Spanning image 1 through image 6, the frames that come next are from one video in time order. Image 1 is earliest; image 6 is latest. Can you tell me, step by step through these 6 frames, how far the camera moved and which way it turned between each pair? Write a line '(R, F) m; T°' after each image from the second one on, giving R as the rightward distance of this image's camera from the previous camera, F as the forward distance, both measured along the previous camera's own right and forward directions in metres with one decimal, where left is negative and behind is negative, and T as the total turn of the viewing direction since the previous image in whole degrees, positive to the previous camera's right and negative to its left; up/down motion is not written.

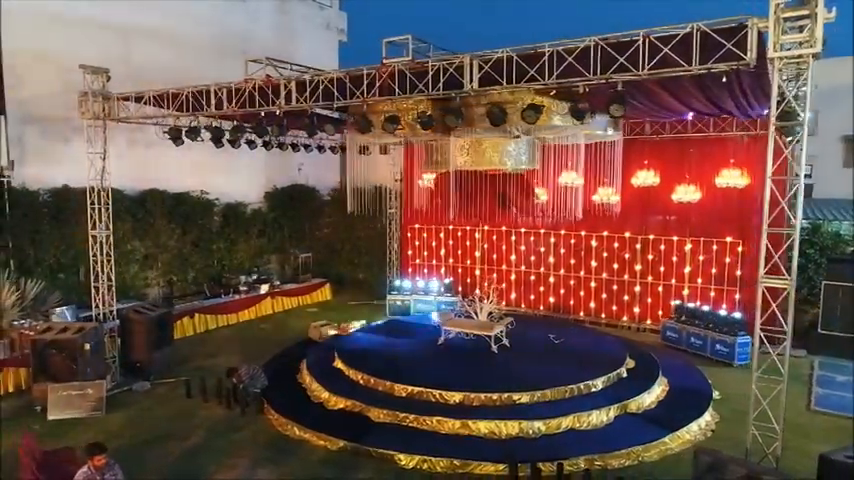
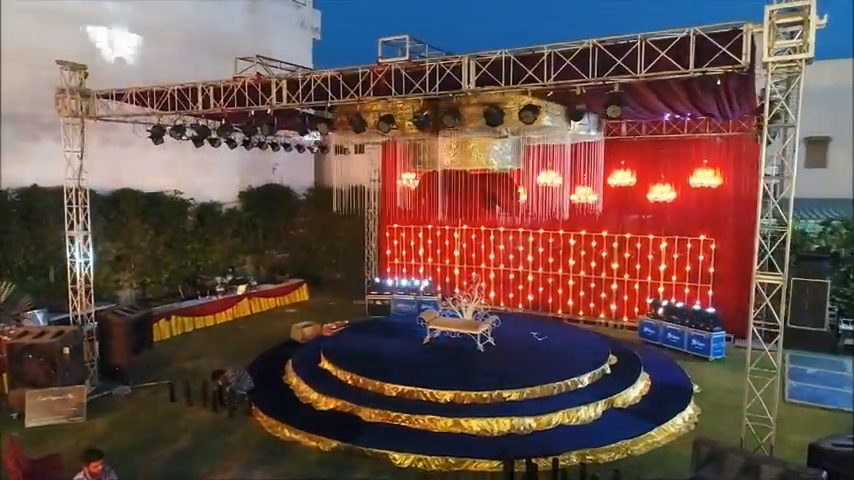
(-0.3, 0.0) m; +3°
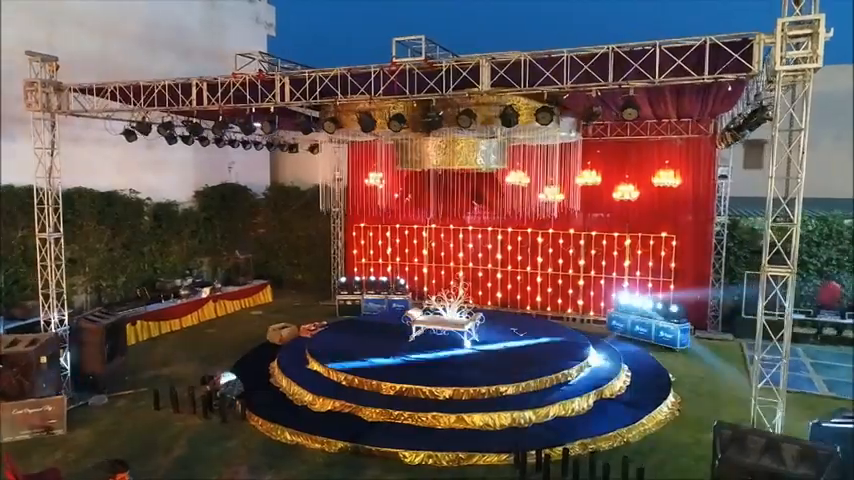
(-0.9, 0.0) m; +6°
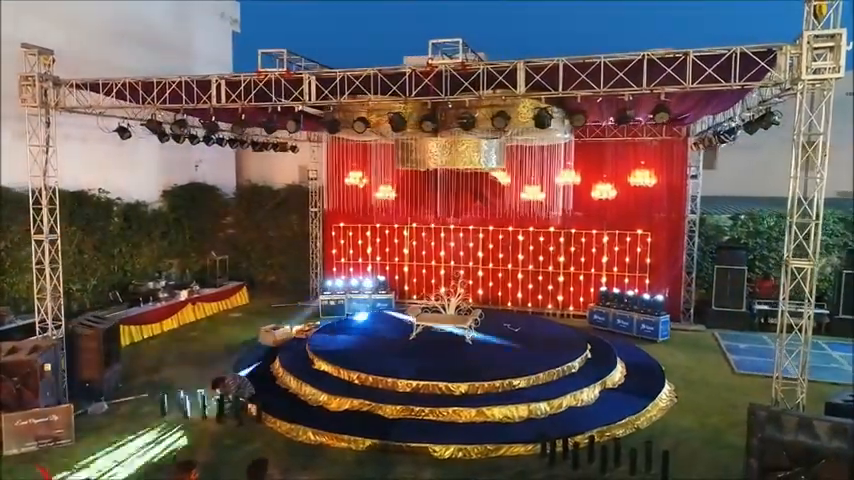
(-1.1, -0.1) m; +6°
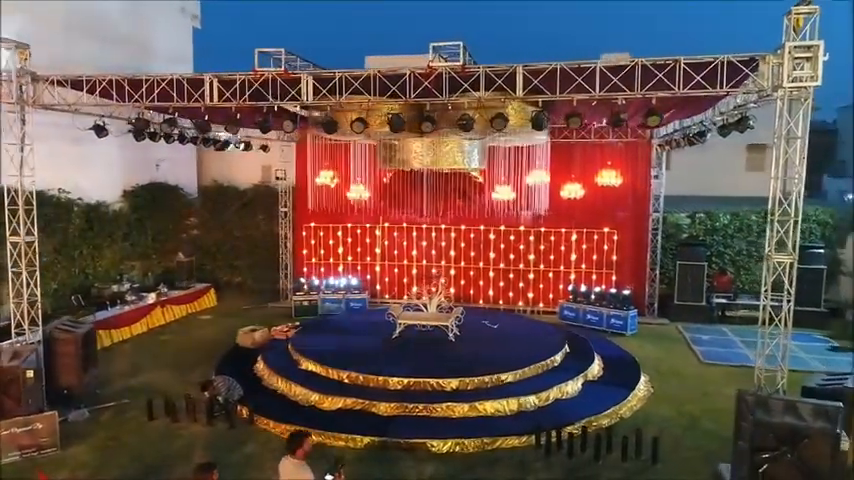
(-0.6, -0.1) m; +5°
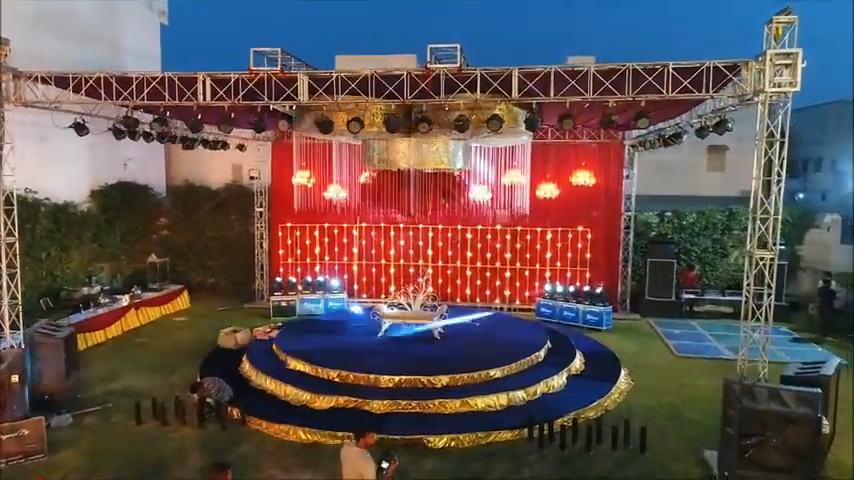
(-0.4, -0.1) m; +4°
